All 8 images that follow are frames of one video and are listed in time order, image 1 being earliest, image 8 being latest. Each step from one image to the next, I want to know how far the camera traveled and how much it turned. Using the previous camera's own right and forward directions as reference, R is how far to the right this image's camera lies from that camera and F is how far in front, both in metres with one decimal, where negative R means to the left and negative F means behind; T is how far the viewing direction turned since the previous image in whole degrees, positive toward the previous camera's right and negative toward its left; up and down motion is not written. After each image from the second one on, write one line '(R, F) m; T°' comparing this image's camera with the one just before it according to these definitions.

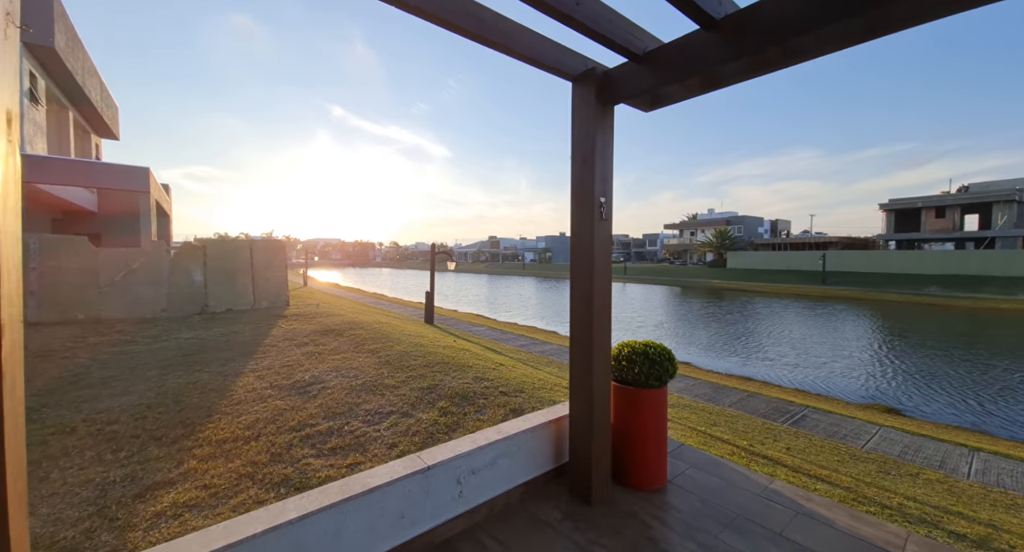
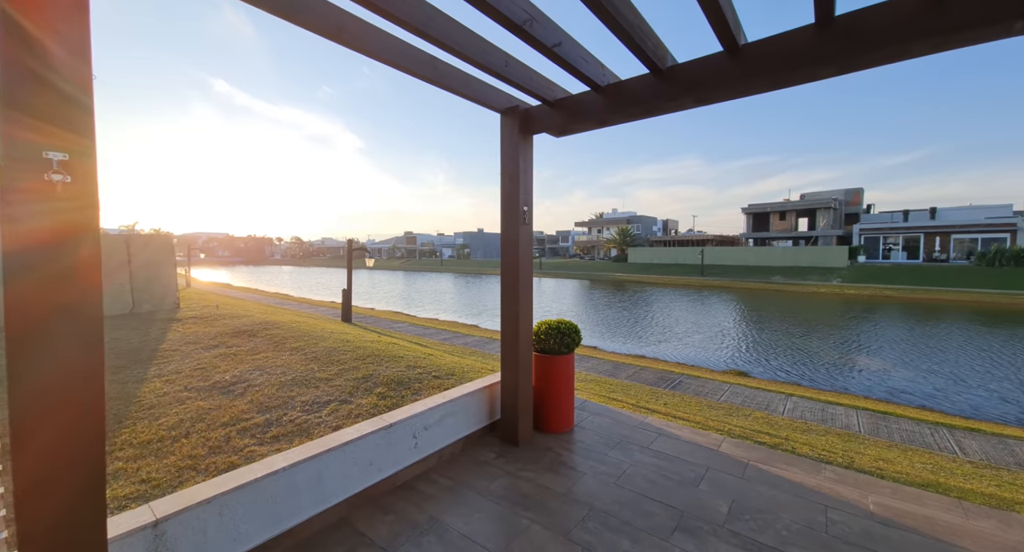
(-0.2, -0.6) m; +11°
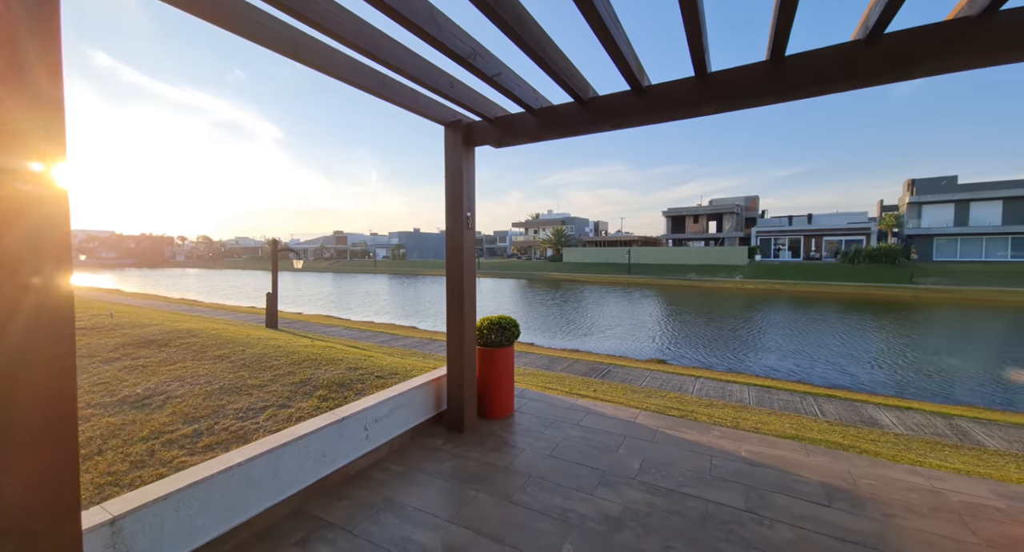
(0.0, -0.3) m; +9°
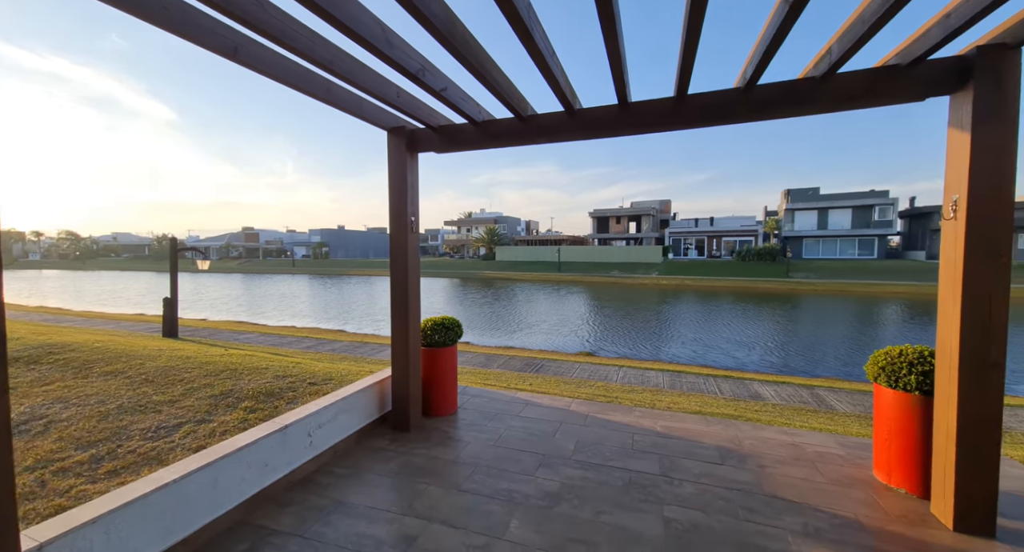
(-0.1, -0.2) m; +9°
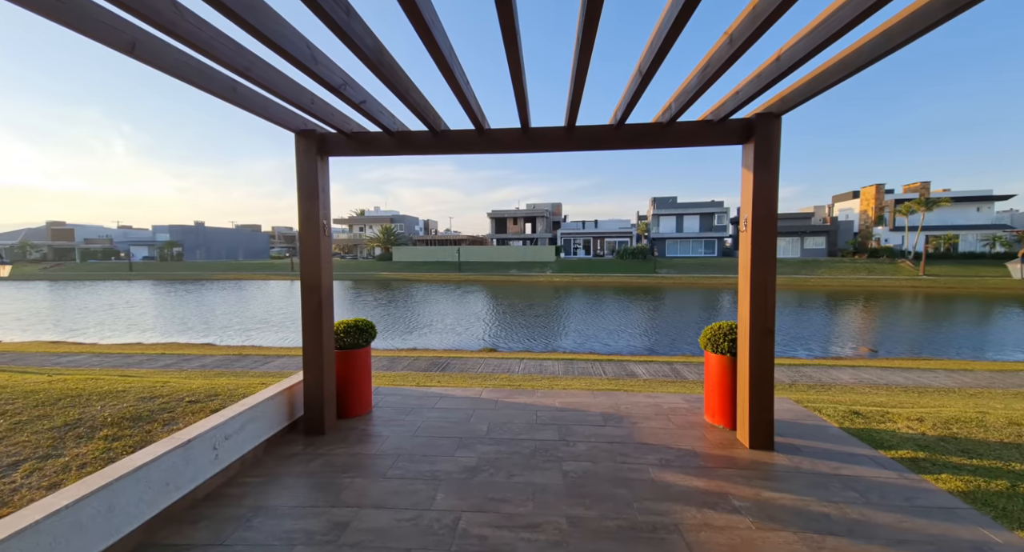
(-0.1, -0.3) m; +14°
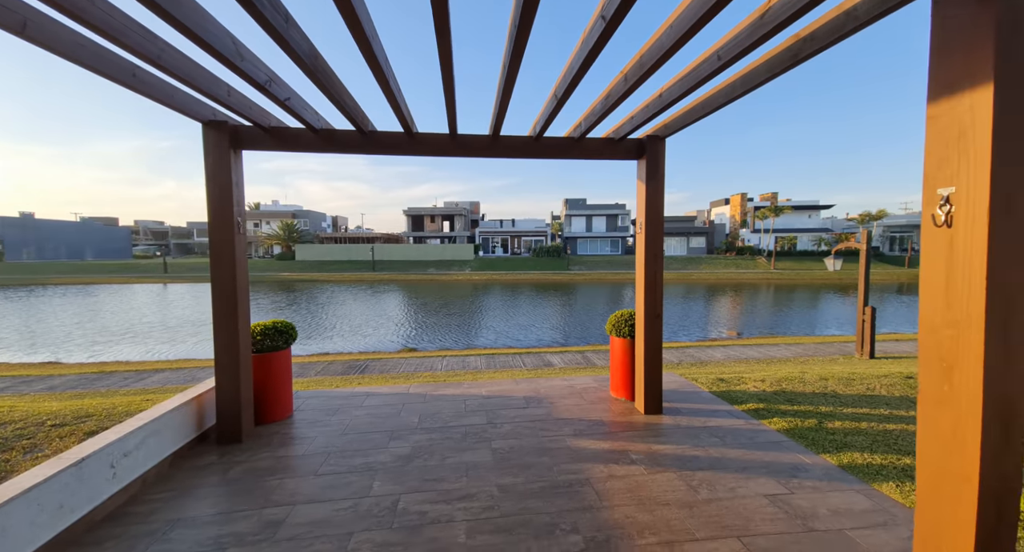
(-0.1, -0.2) m; +11°
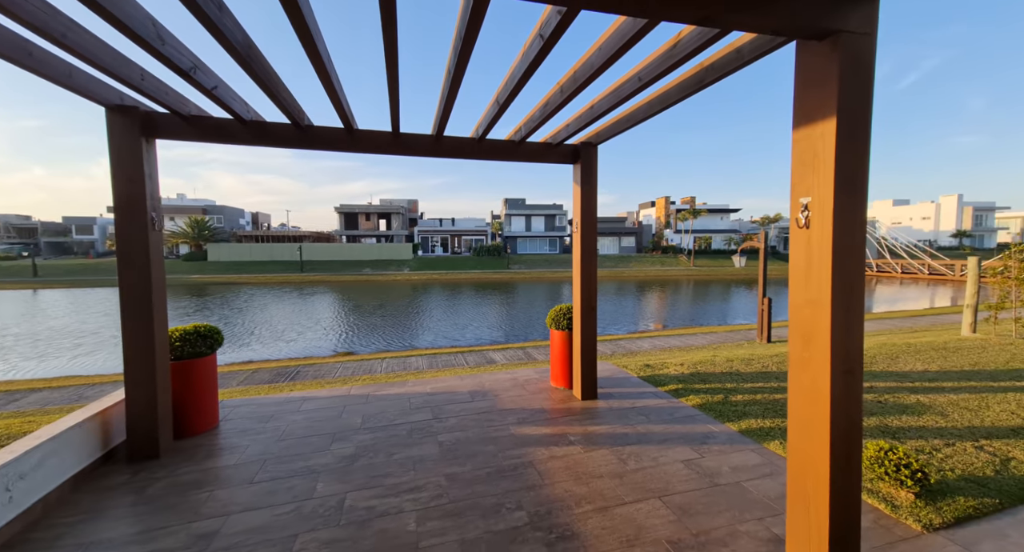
(0.0, -0.1) m; +8°
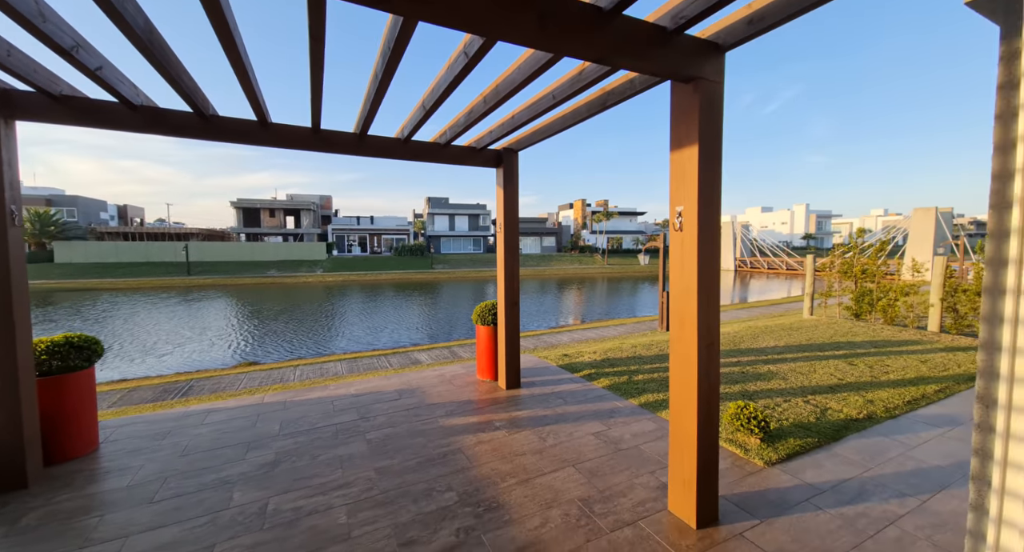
(0.0, -0.2) m; +10°
